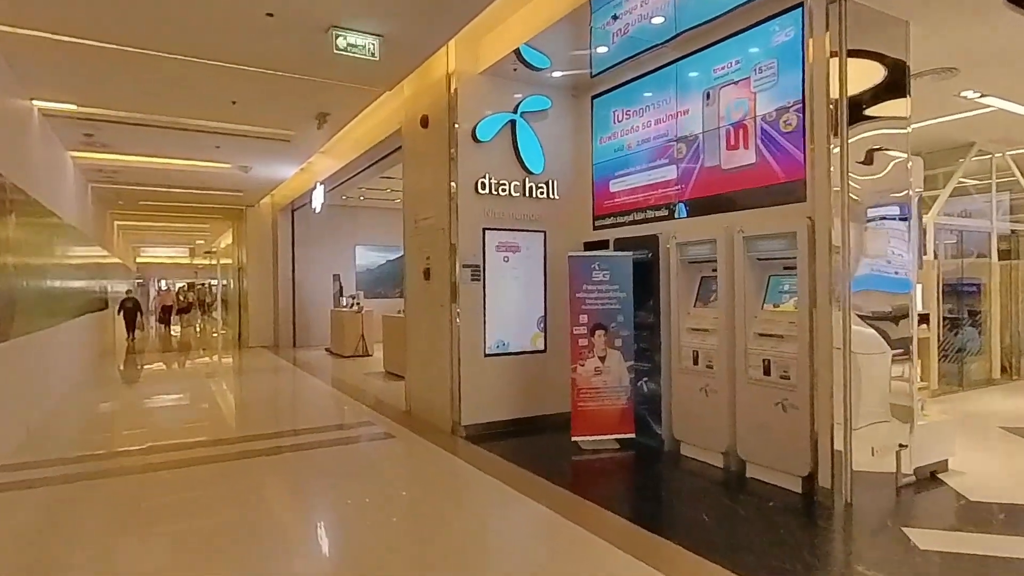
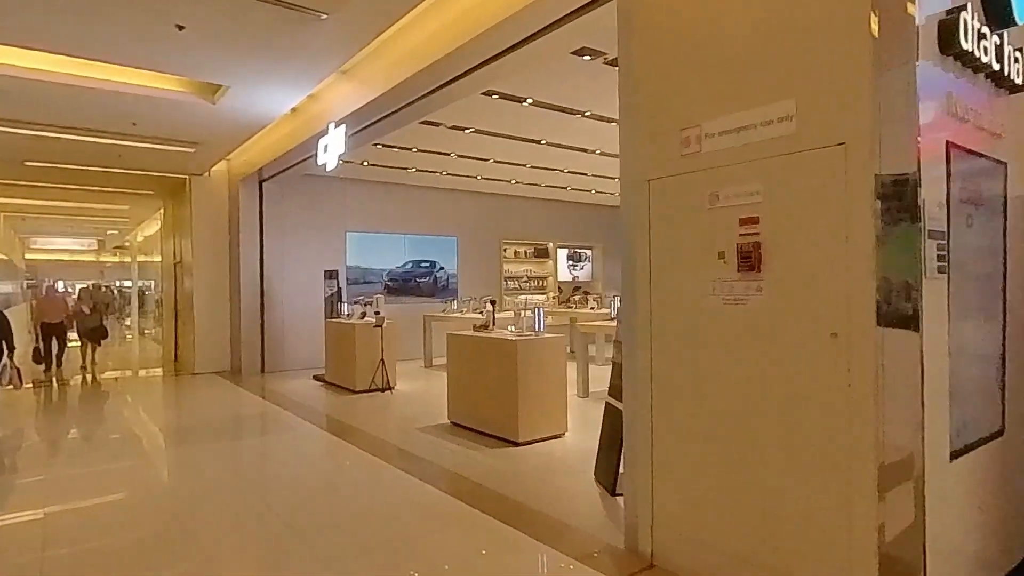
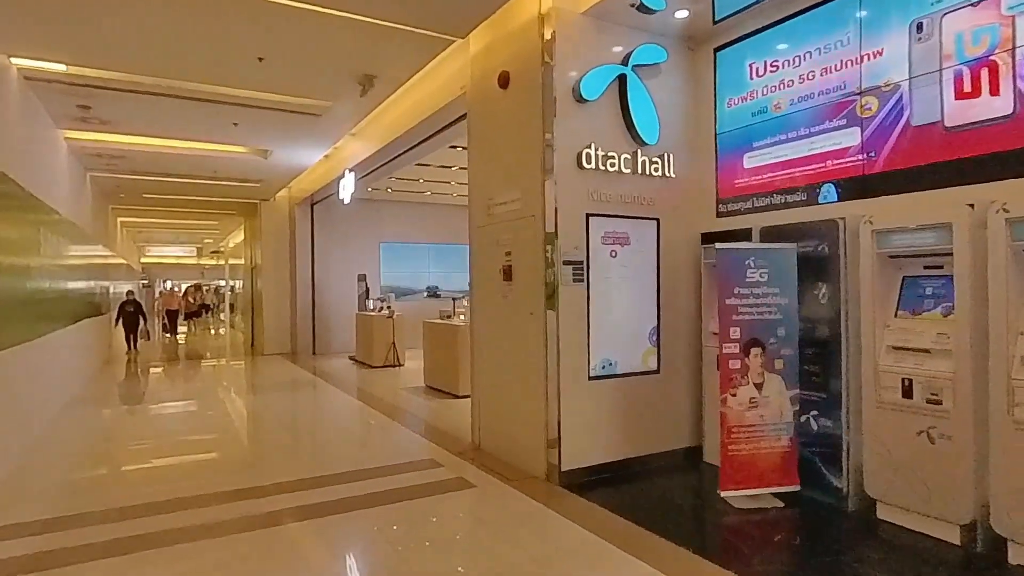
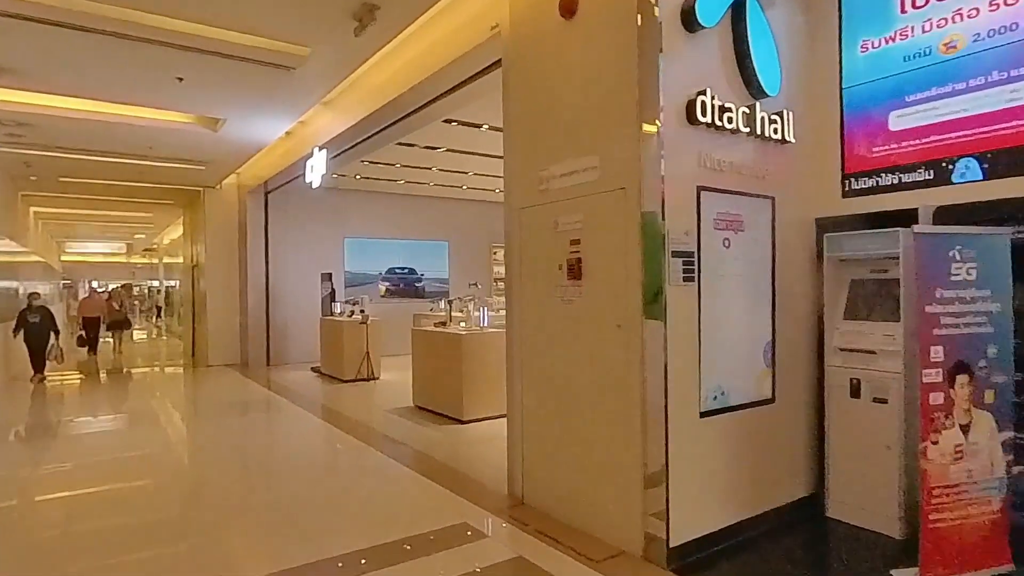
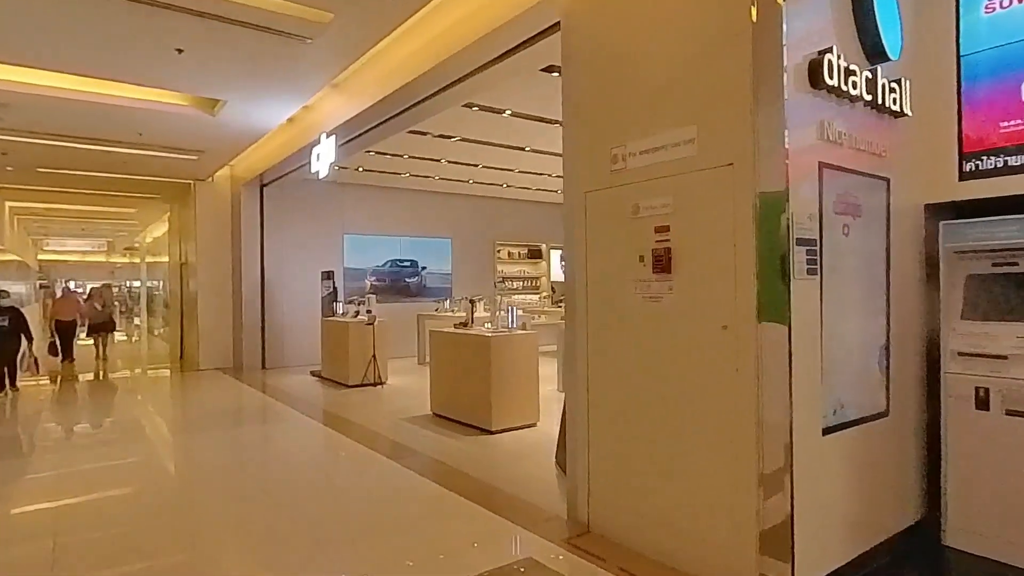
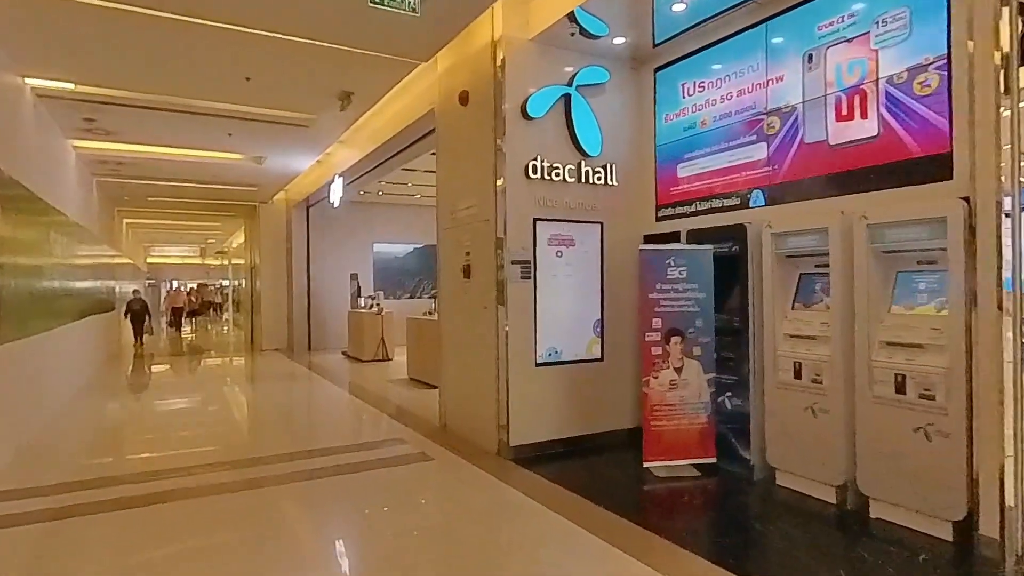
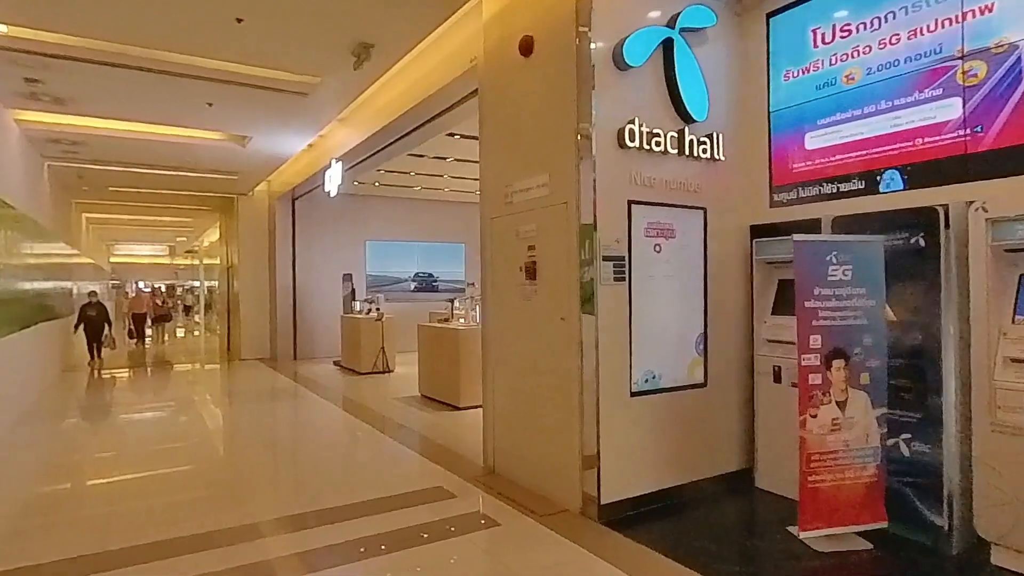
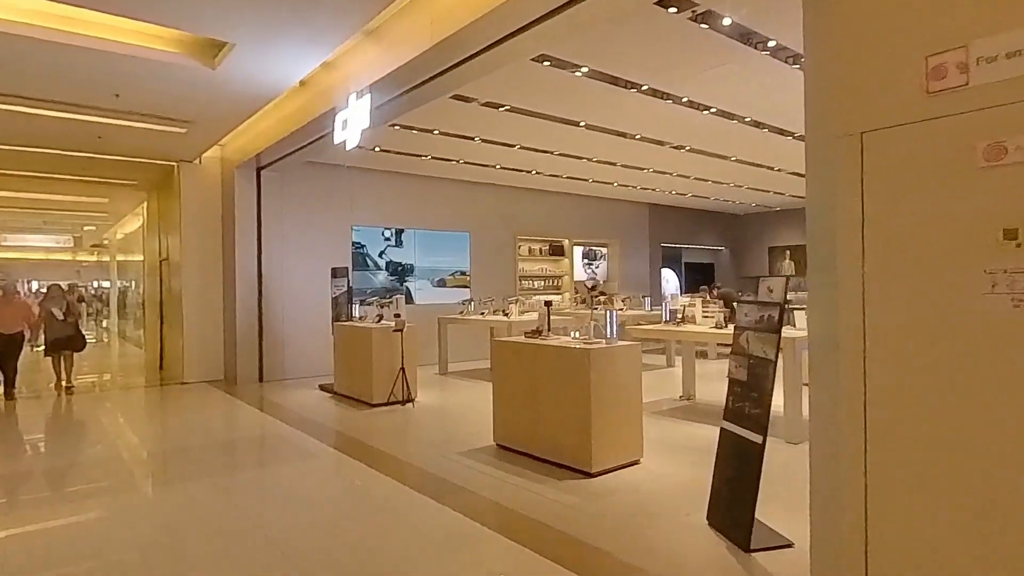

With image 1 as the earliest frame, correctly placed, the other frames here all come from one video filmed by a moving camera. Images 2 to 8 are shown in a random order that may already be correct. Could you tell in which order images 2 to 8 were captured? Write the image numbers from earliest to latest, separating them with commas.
6, 3, 7, 4, 5, 2, 8
